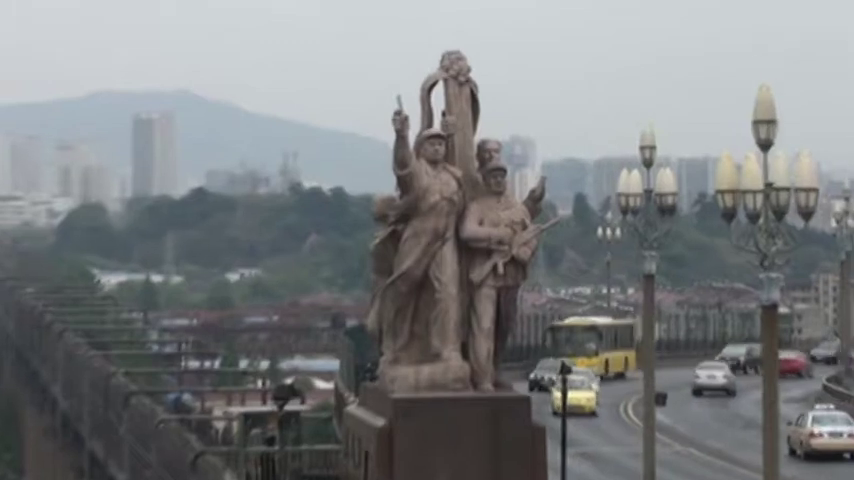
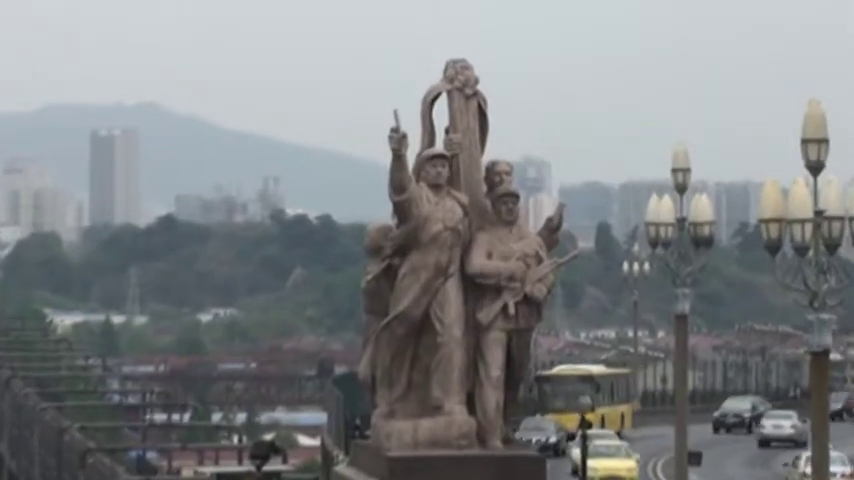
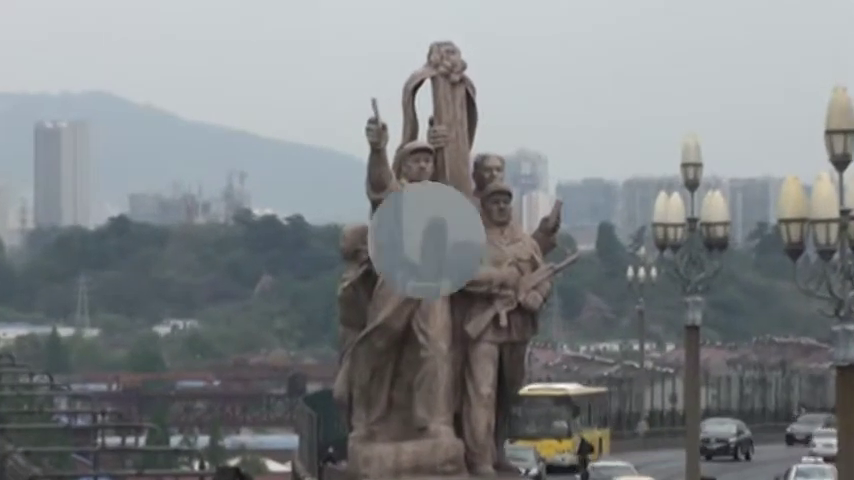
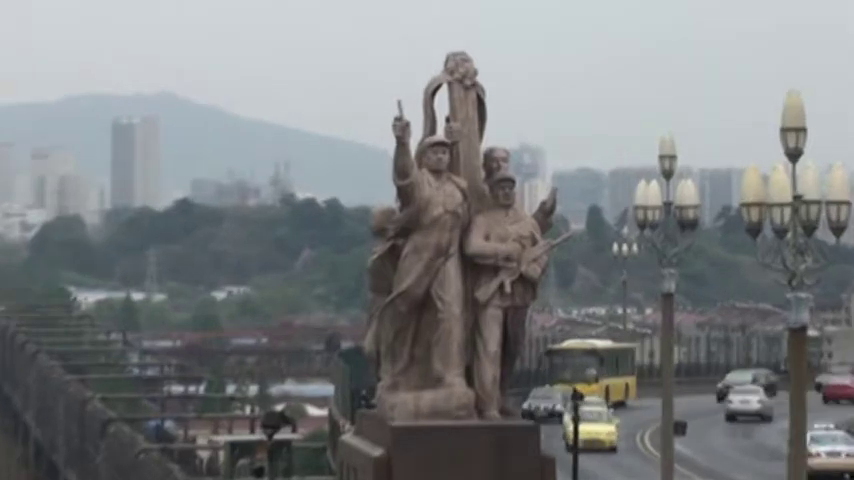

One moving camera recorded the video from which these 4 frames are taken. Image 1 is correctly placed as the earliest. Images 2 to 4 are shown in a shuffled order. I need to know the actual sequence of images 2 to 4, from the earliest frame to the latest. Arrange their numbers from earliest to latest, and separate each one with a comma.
4, 2, 3
